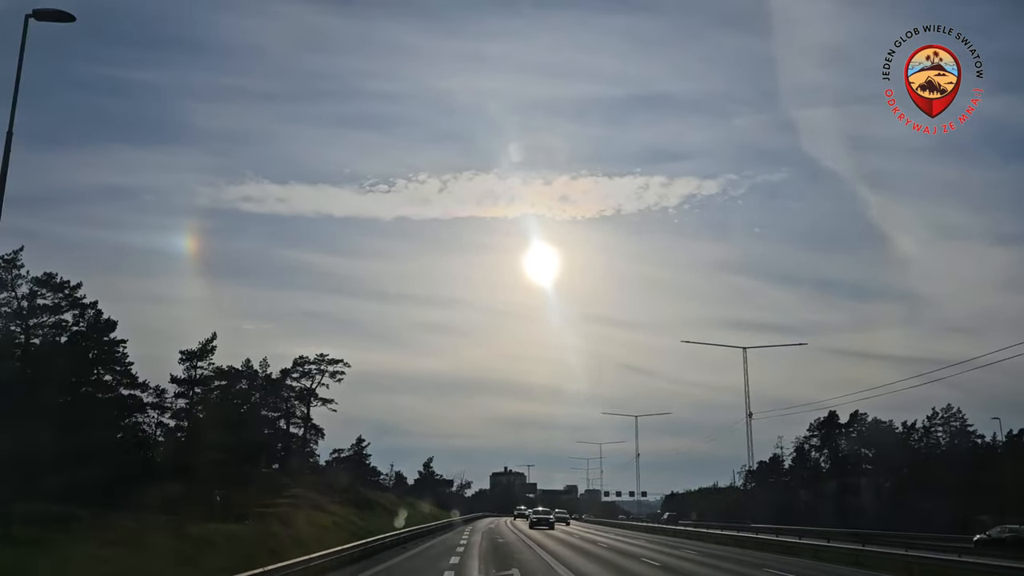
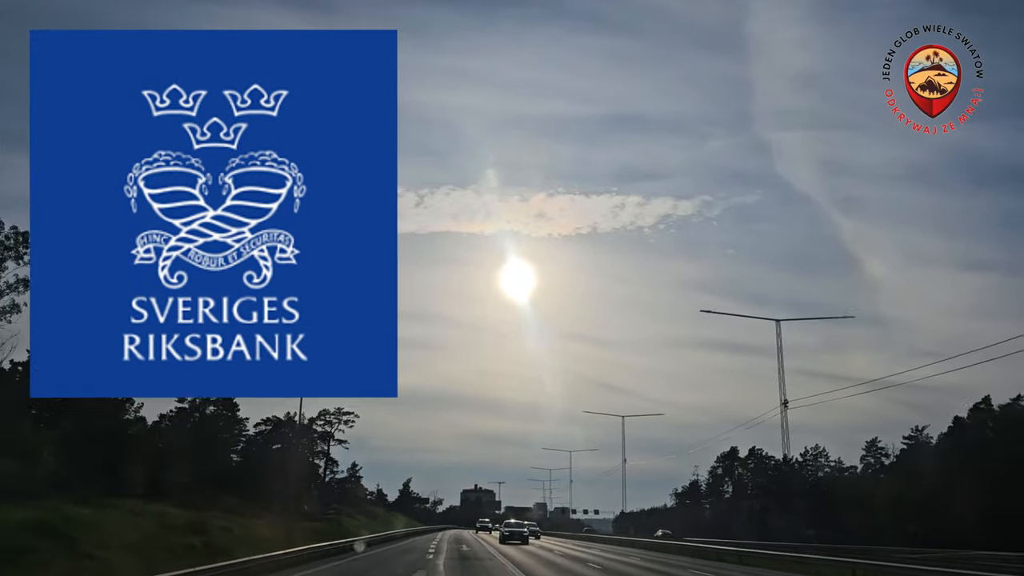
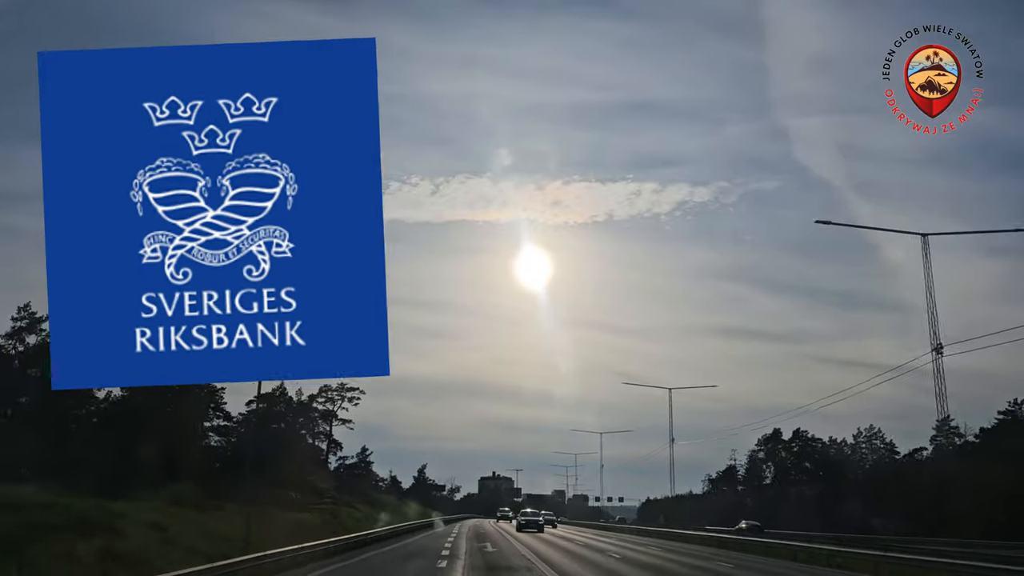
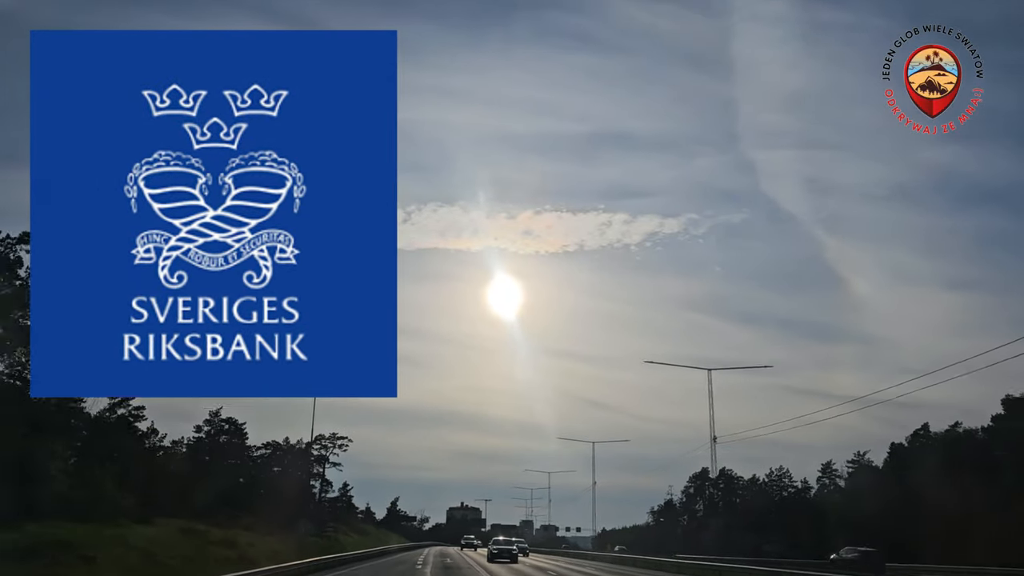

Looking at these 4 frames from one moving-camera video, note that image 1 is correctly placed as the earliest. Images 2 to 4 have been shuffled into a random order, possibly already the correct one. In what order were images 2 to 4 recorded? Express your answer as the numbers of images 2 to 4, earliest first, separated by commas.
3, 2, 4
